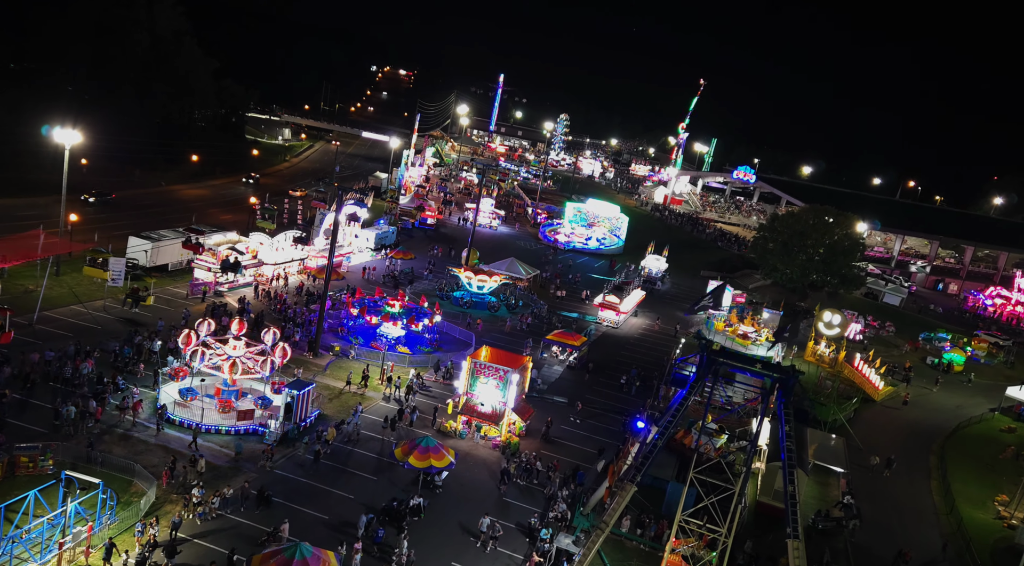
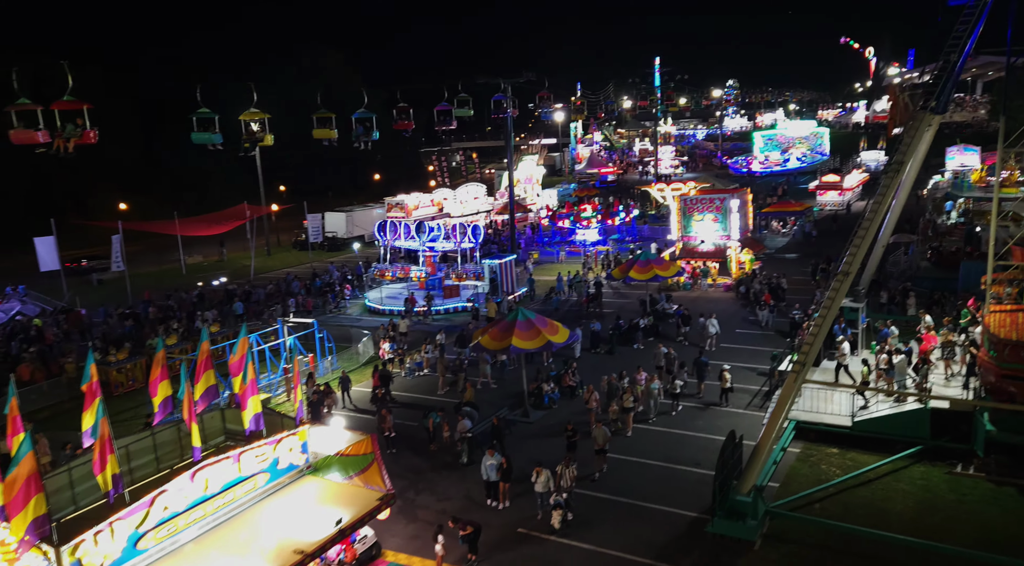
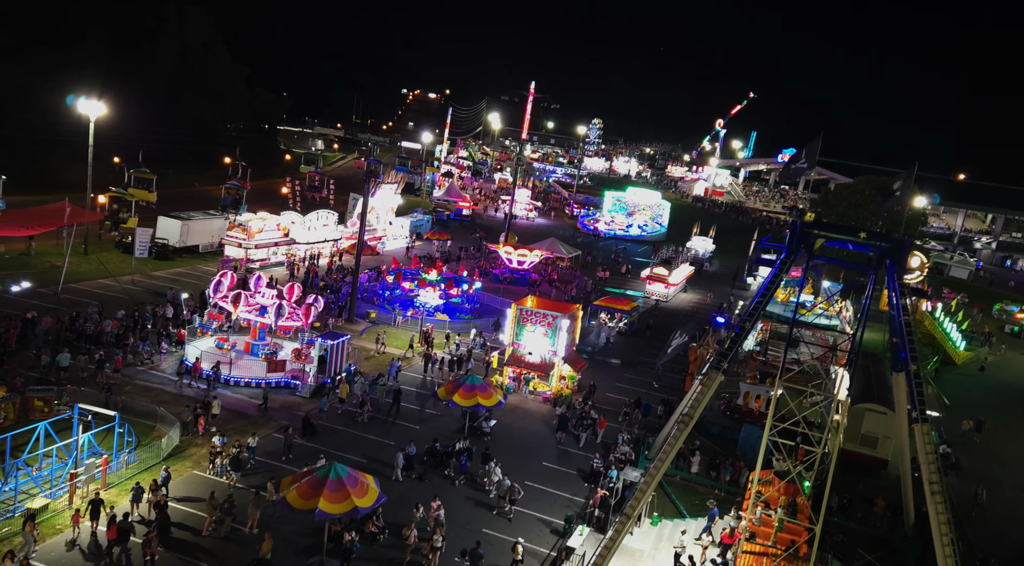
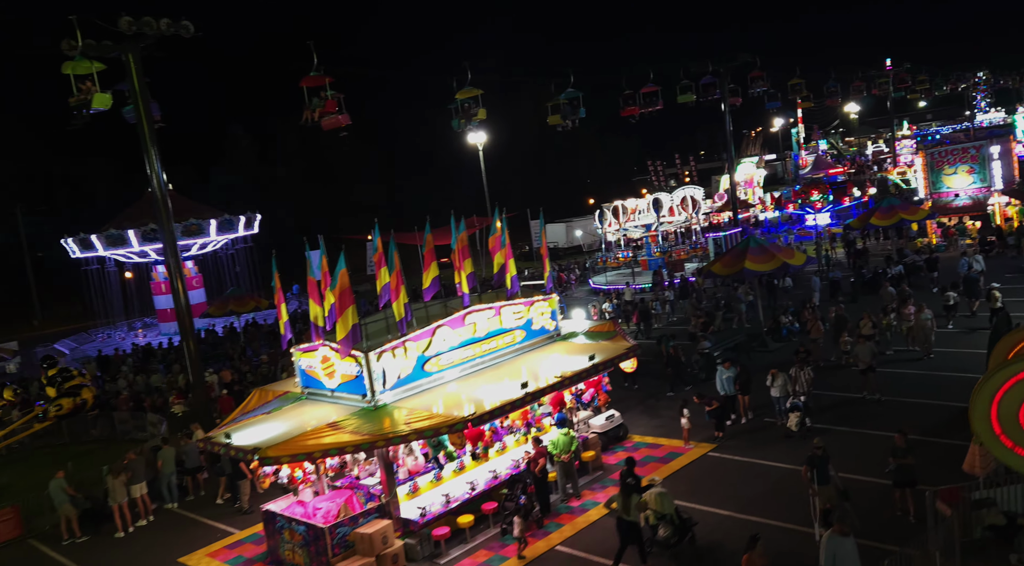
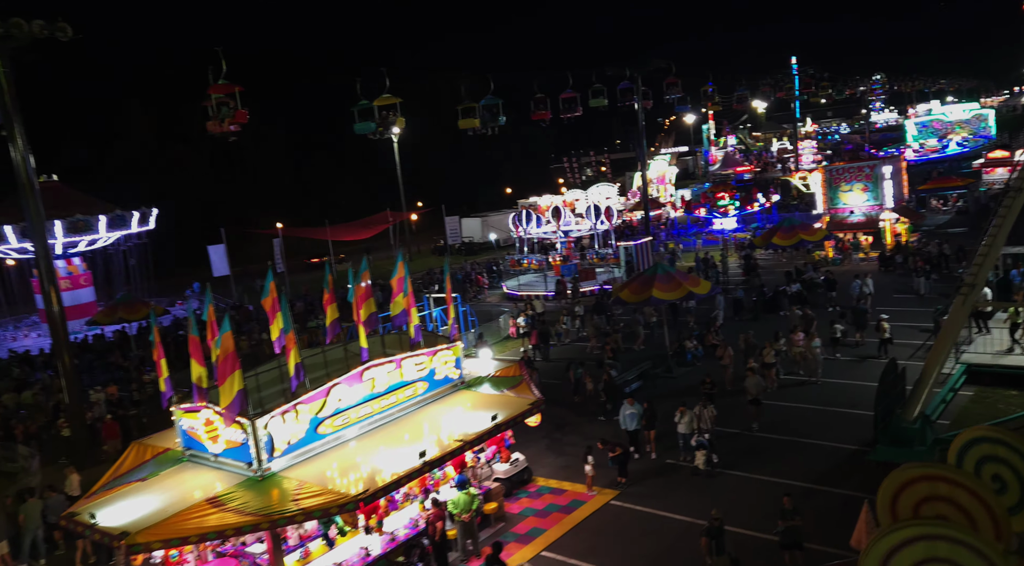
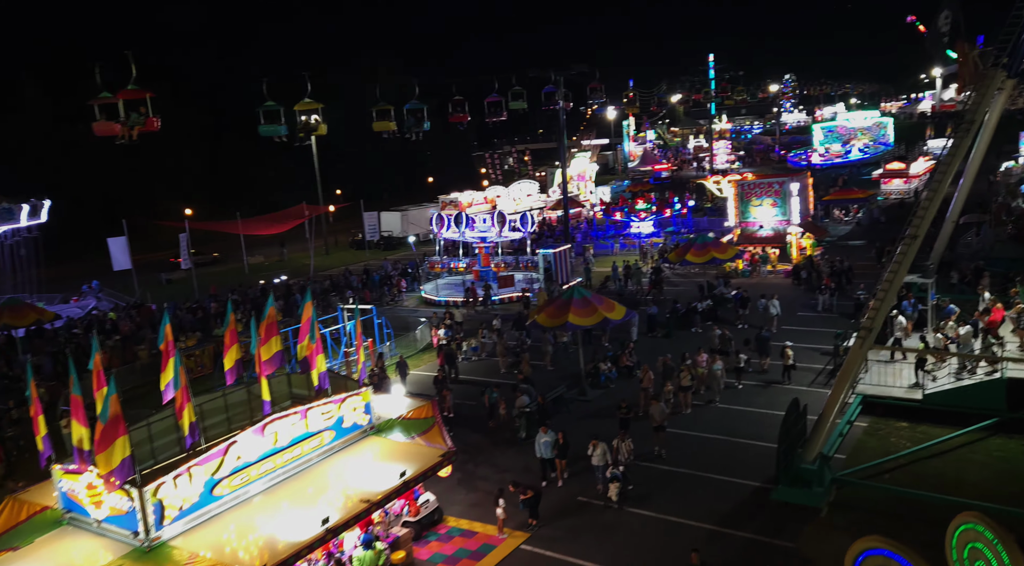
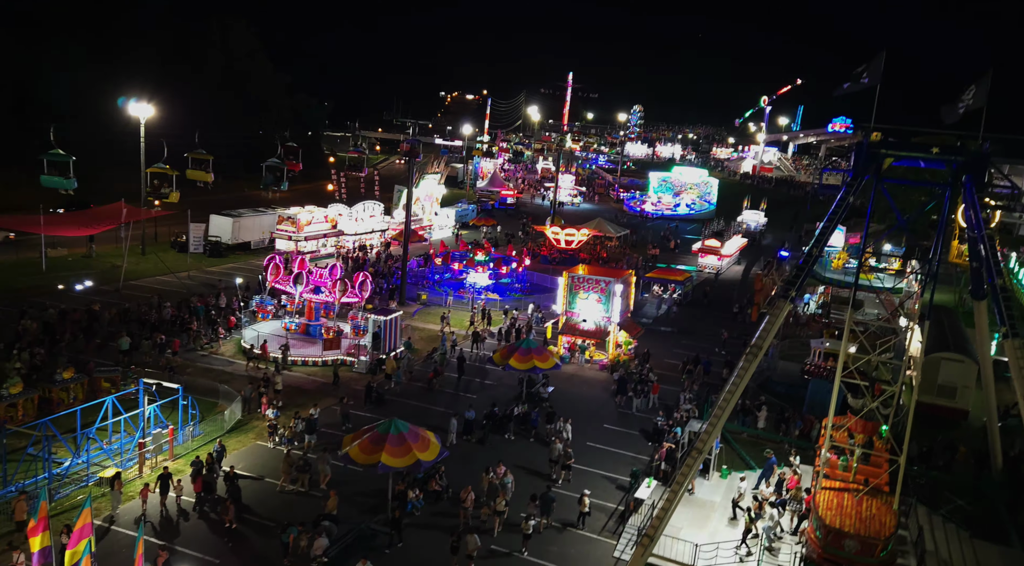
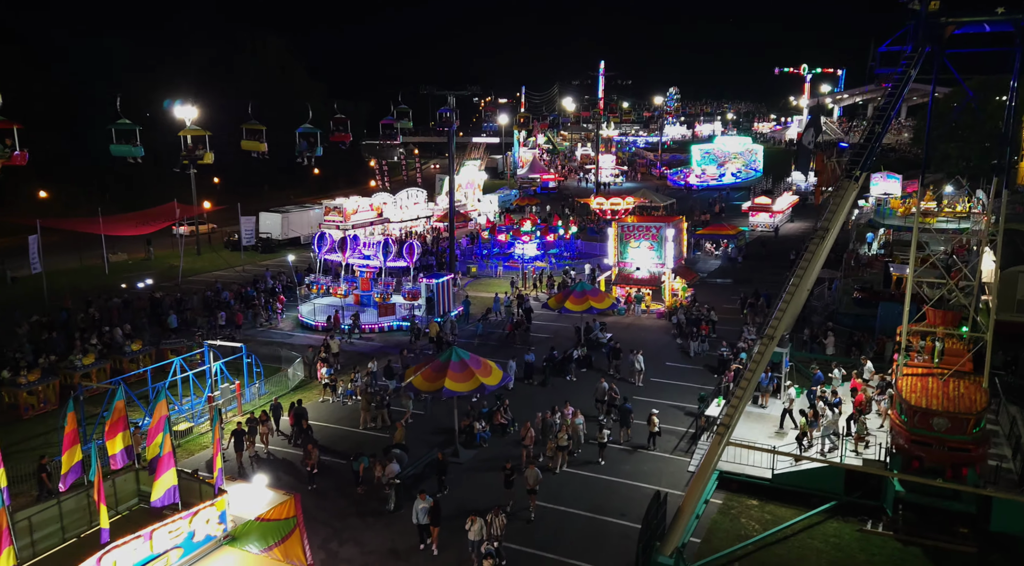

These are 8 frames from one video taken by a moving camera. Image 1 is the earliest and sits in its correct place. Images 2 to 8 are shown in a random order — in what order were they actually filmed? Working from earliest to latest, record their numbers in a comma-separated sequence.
3, 7, 8, 2, 6, 5, 4
